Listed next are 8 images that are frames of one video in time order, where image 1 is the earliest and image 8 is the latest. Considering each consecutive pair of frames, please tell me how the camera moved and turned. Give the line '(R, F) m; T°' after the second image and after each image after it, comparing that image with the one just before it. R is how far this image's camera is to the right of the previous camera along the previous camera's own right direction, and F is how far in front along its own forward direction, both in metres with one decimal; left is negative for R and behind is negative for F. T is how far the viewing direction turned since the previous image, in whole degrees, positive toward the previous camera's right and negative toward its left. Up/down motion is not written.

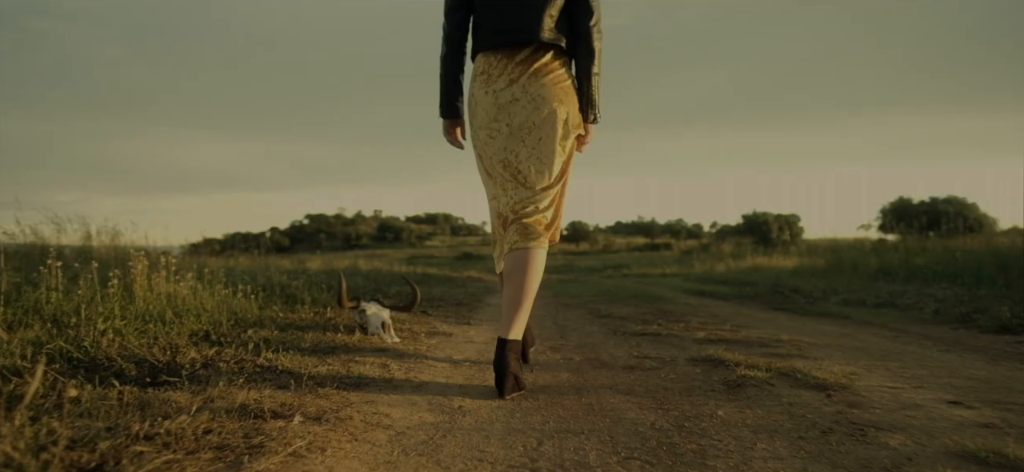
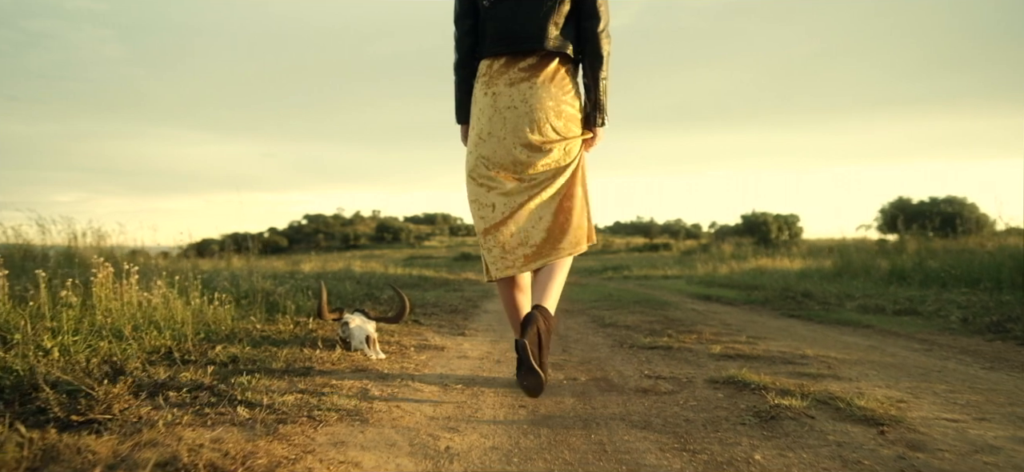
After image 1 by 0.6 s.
(0.0, +0.4) m; 0°
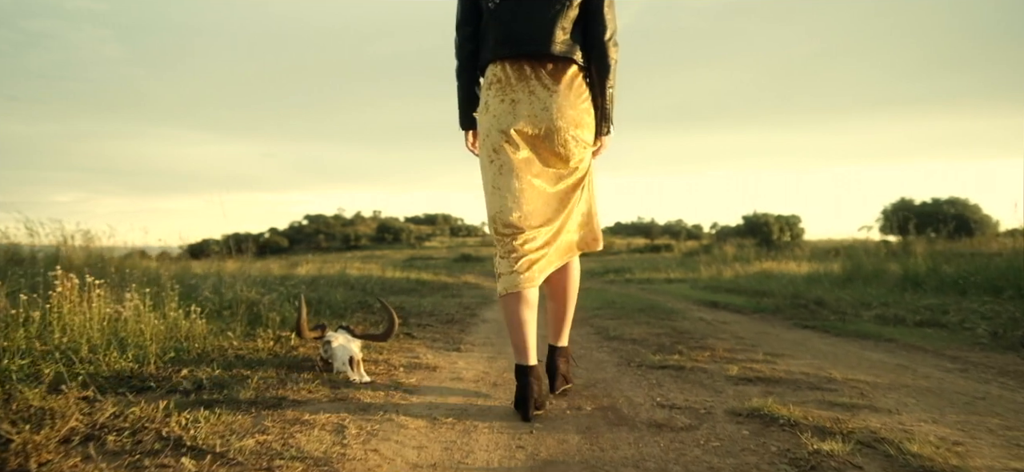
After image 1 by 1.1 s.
(0.0, +0.3) m; 0°
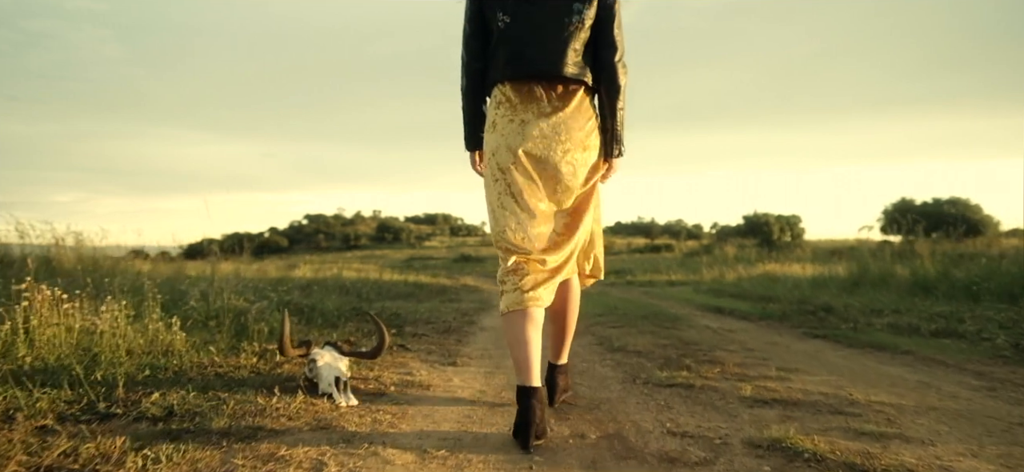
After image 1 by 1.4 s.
(0.0, +0.2) m; 0°
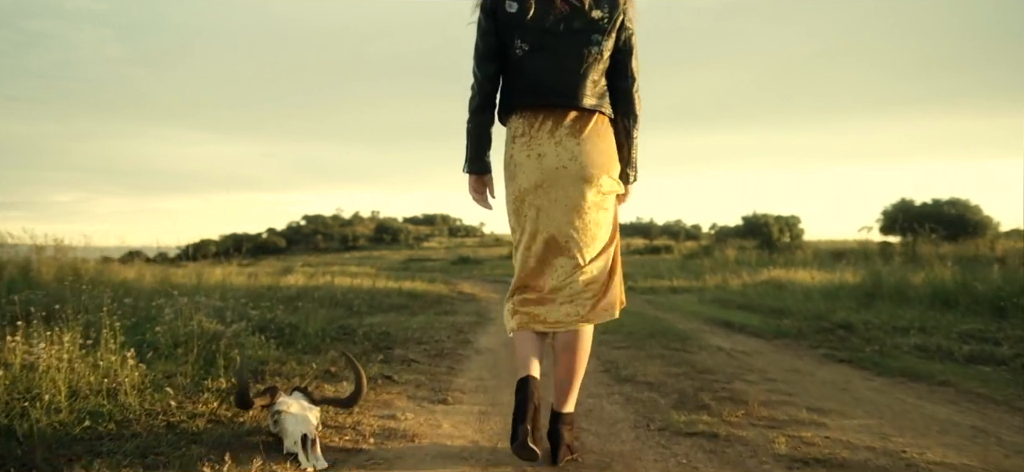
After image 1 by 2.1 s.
(0.0, +0.5) m; 0°
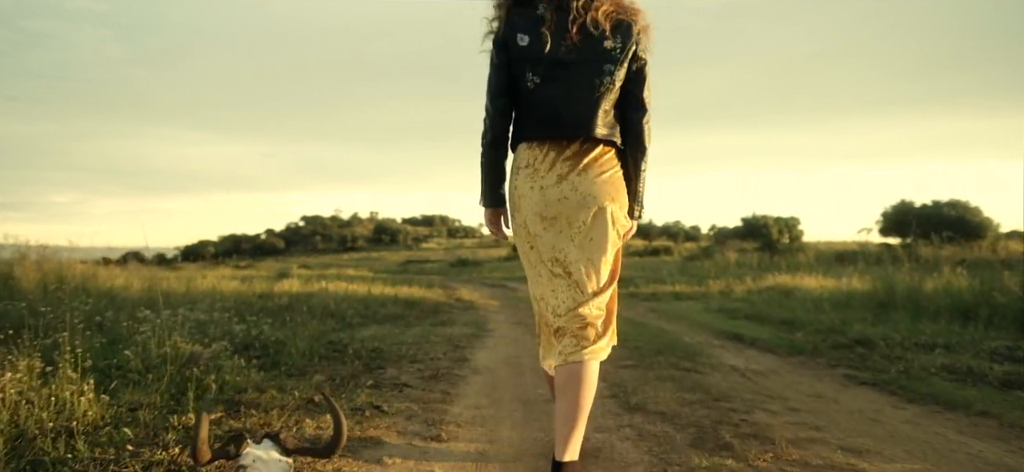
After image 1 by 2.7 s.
(0.0, +0.4) m; 0°
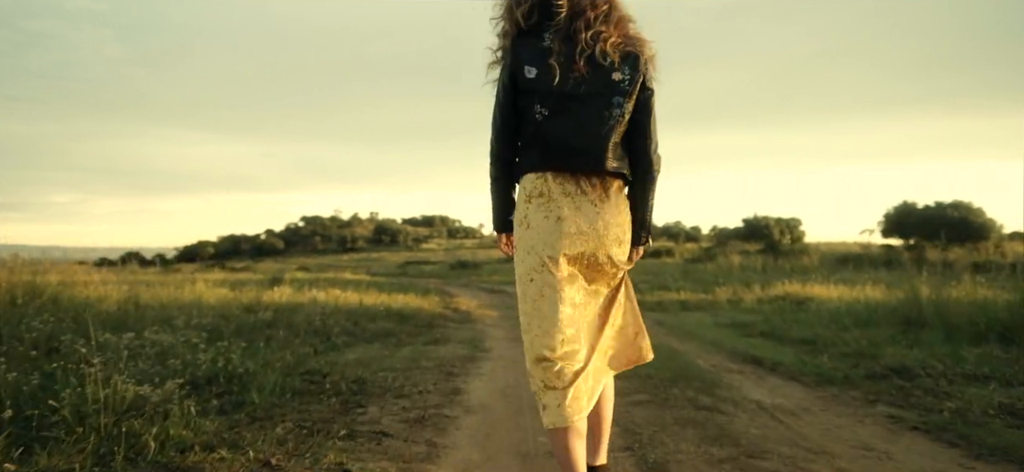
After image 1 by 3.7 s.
(0.0, +0.7) m; 0°
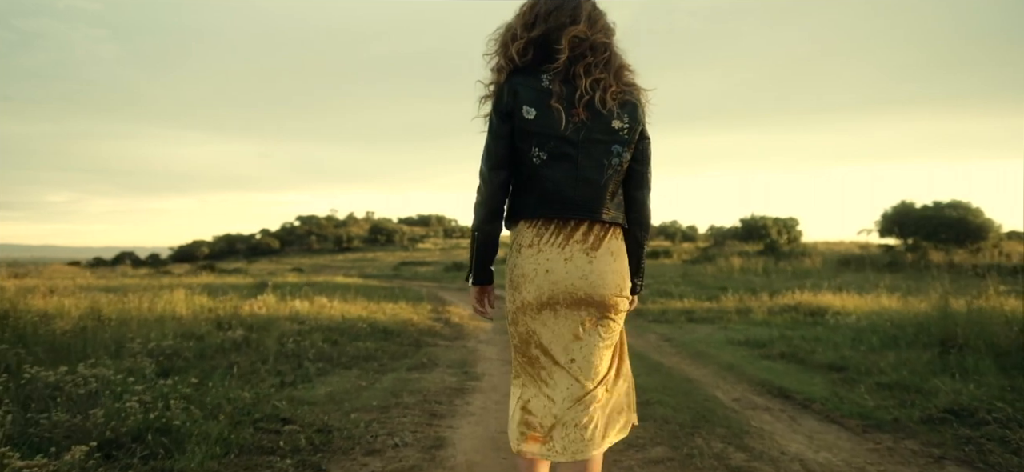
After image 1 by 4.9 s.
(0.0, +0.9) m; 0°
